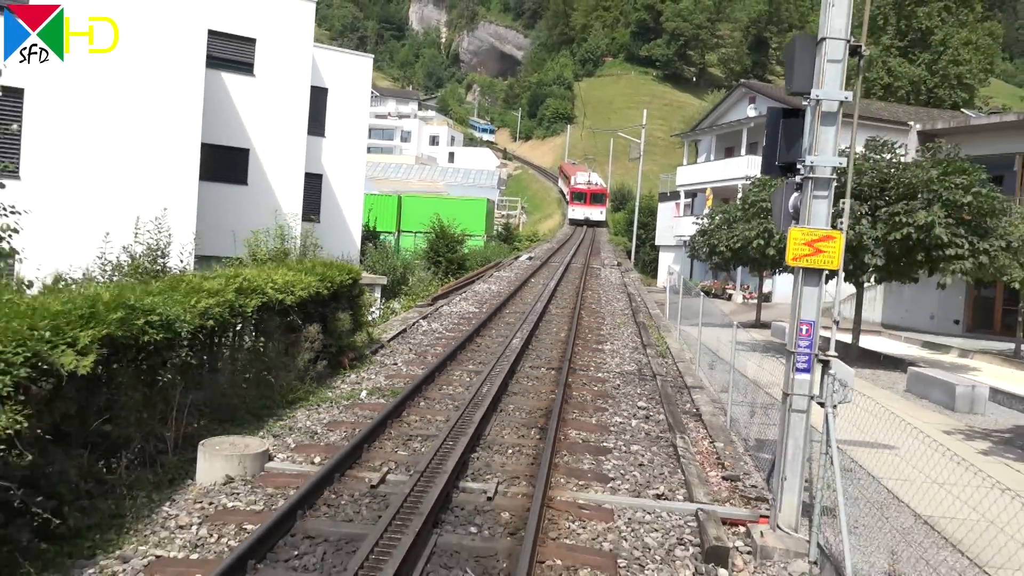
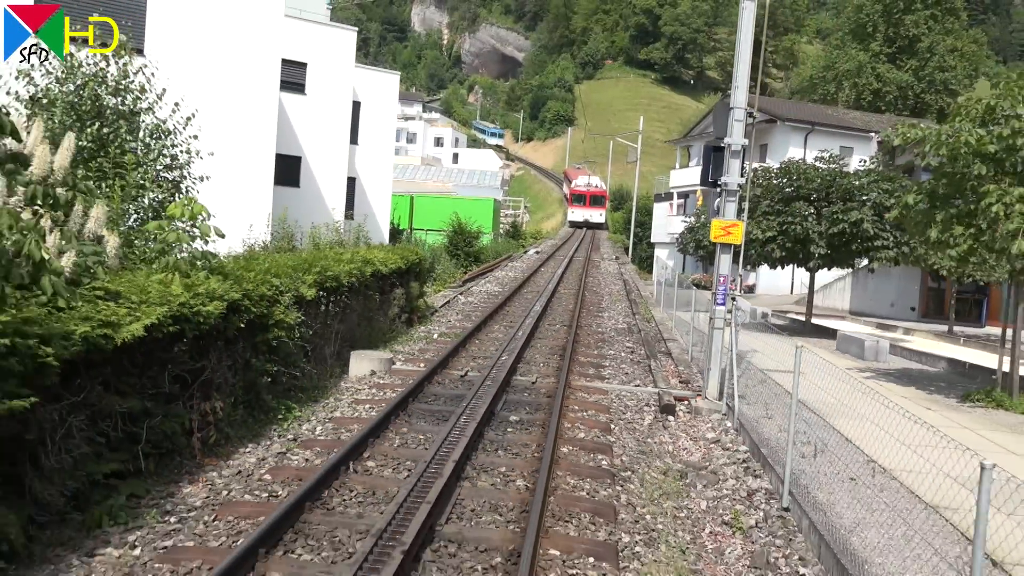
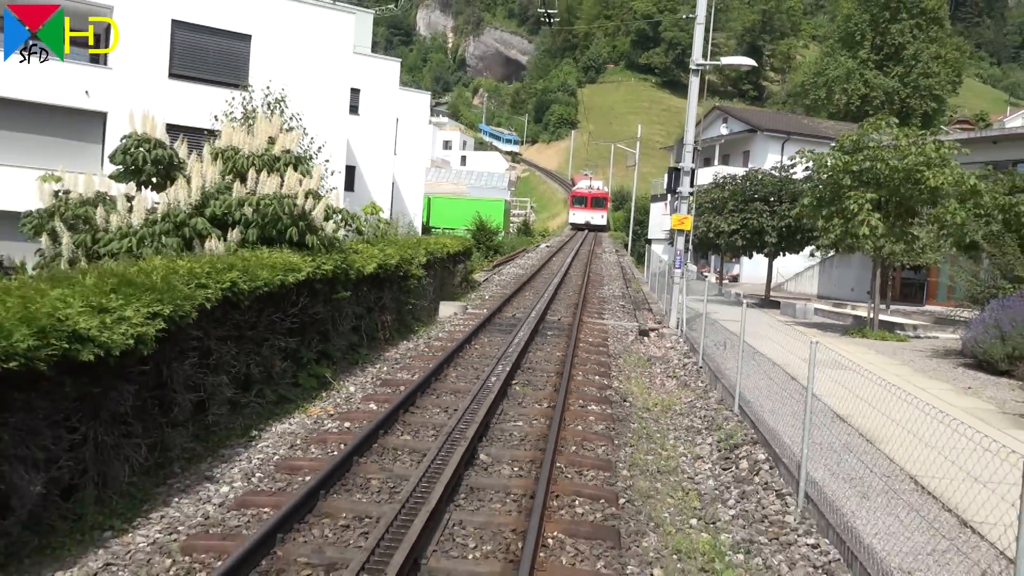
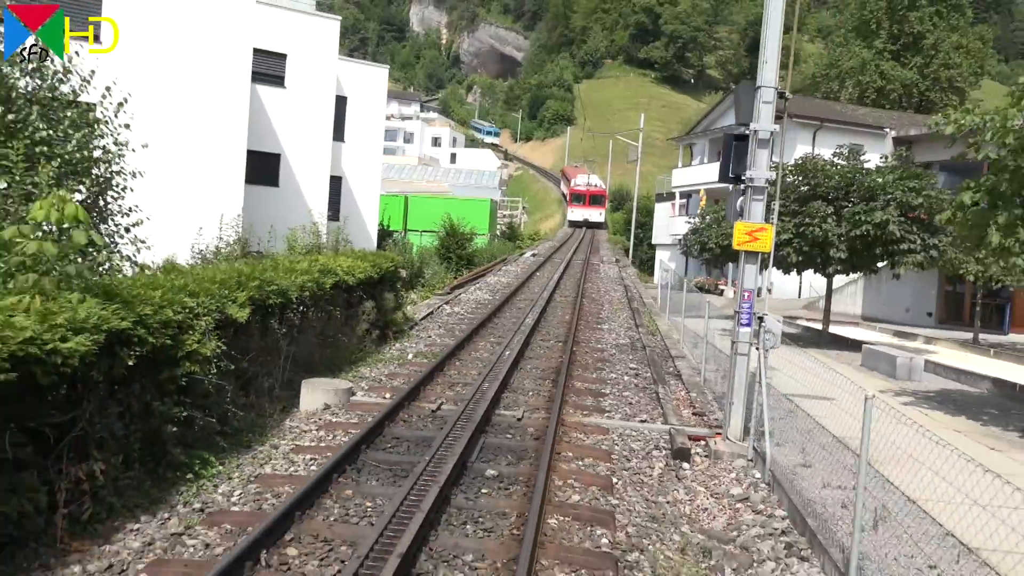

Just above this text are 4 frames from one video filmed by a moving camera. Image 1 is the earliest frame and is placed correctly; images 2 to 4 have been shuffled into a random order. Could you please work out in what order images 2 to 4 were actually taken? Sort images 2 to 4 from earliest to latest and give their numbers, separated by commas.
4, 2, 3
